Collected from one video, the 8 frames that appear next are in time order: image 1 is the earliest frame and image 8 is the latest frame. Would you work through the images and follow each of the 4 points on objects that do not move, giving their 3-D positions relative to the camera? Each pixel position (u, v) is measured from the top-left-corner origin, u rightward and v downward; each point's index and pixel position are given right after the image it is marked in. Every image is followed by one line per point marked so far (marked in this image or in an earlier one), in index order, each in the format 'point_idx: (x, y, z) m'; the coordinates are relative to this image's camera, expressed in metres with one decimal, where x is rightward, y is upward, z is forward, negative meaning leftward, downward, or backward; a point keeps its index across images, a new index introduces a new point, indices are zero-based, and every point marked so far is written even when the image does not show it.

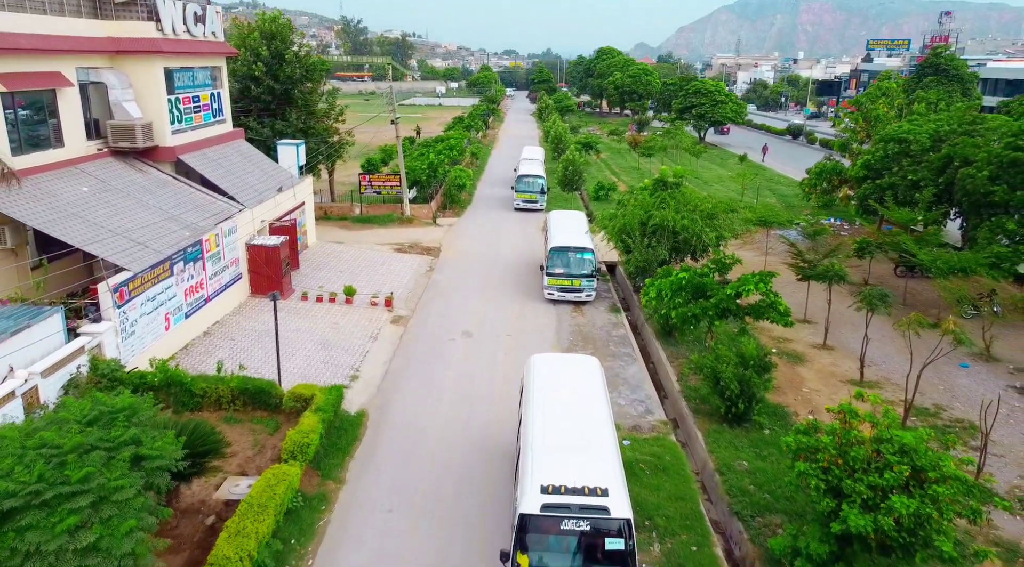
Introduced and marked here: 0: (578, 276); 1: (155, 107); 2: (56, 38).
0: (+1.7, +0.2, +18.1) m
1: (-8.4, +4.2, +17.2) m
2: (-9.1, +4.9, +14.6) m
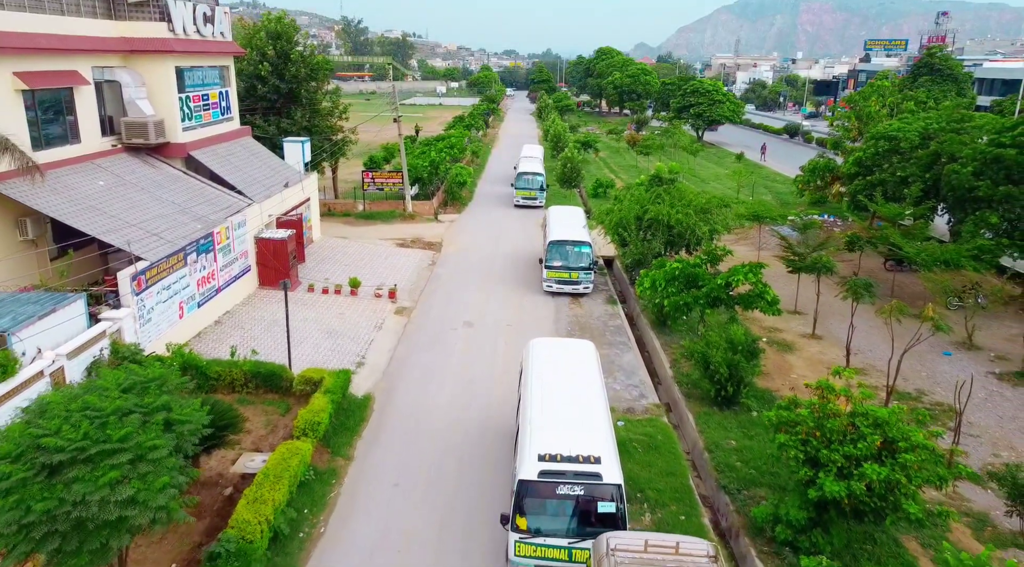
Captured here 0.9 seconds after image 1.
0: (+1.7, +0.4, +18.7) m
1: (-8.4, +4.4, +17.8) m
2: (-9.1, +5.1, +15.2) m
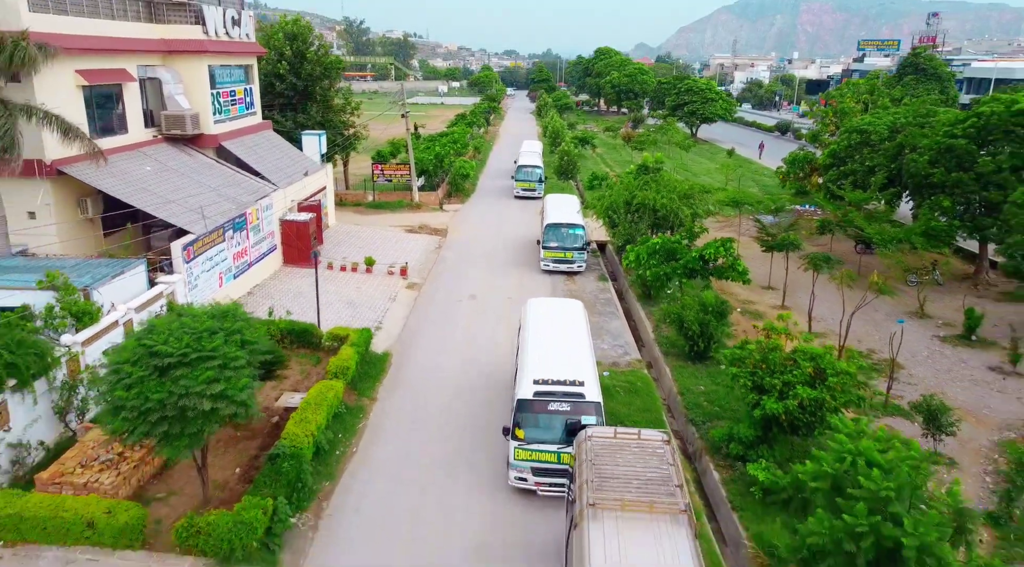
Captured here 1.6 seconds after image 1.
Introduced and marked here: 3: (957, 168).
0: (+1.7, +1.0, +20.6) m
1: (-8.4, +5.0, +19.7) m
2: (-9.1, +5.7, +17.1) m
3: (+11.8, +3.1, +19.3) m
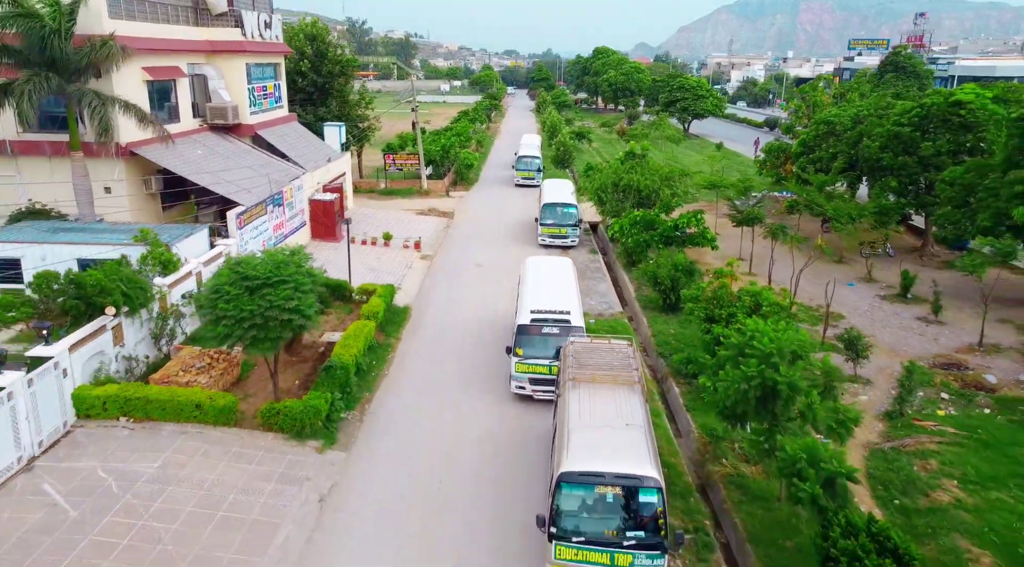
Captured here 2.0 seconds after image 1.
0: (+1.8, +1.9, +23.3) m
1: (-8.4, +5.8, +22.5) m
2: (-9.1, +6.6, +19.8) m
3: (+11.8, +3.9, +22.0) m
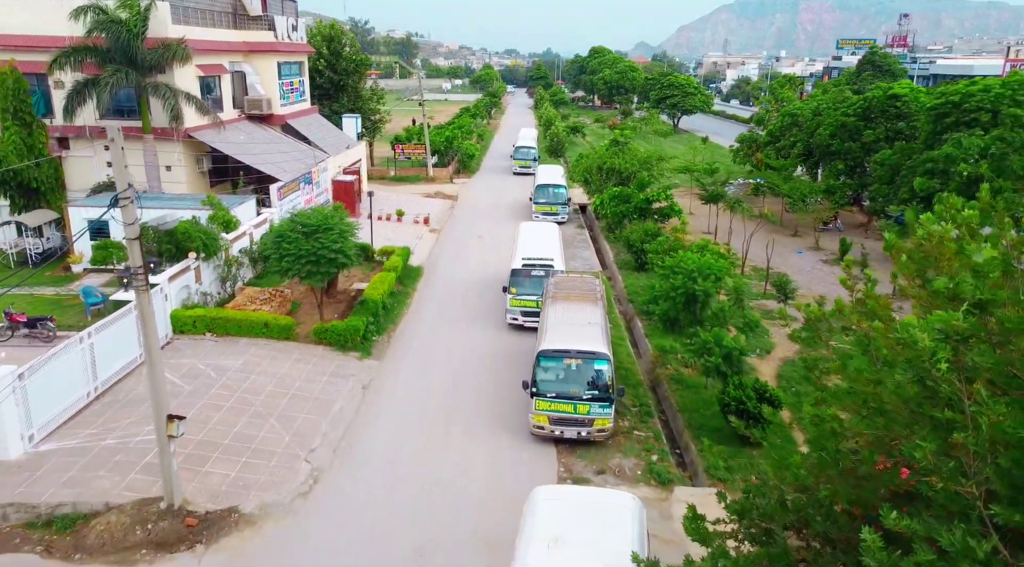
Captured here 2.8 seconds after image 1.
0: (+1.7, +2.9, +26.6) m
1: (-8.5, +6.9, +25.8) m
2: (-9.2, +7.7, +23.1) m
3: (+11.7, +5.0, +25.4) m
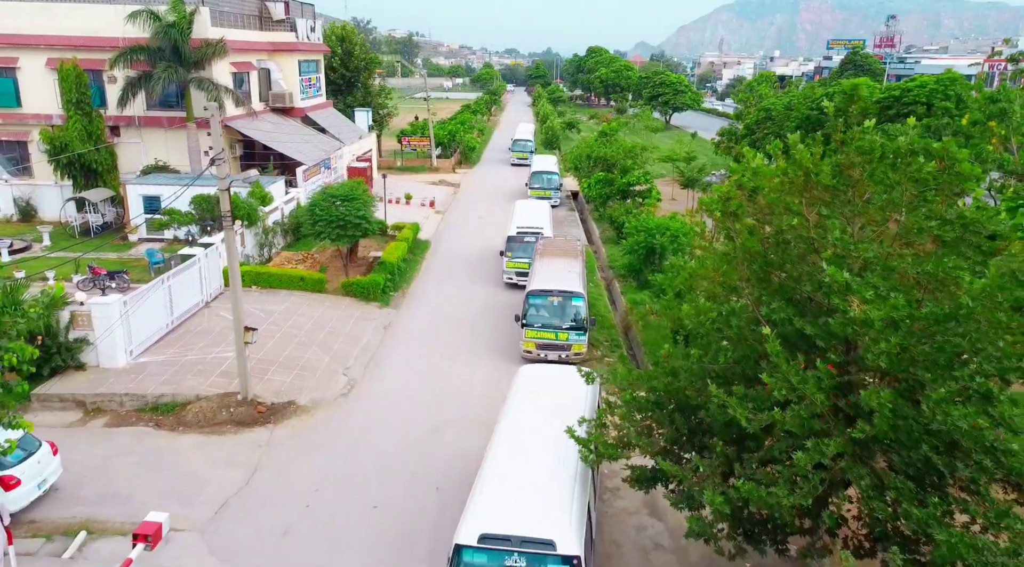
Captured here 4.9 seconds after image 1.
0: (+1.6, +3.8, +29.5) m
1: (-8.6, +7.8, +28.6) m
2: (-9.3, +8.6, +26.0) m
3: (+11.6, +5.9, +28.2) m
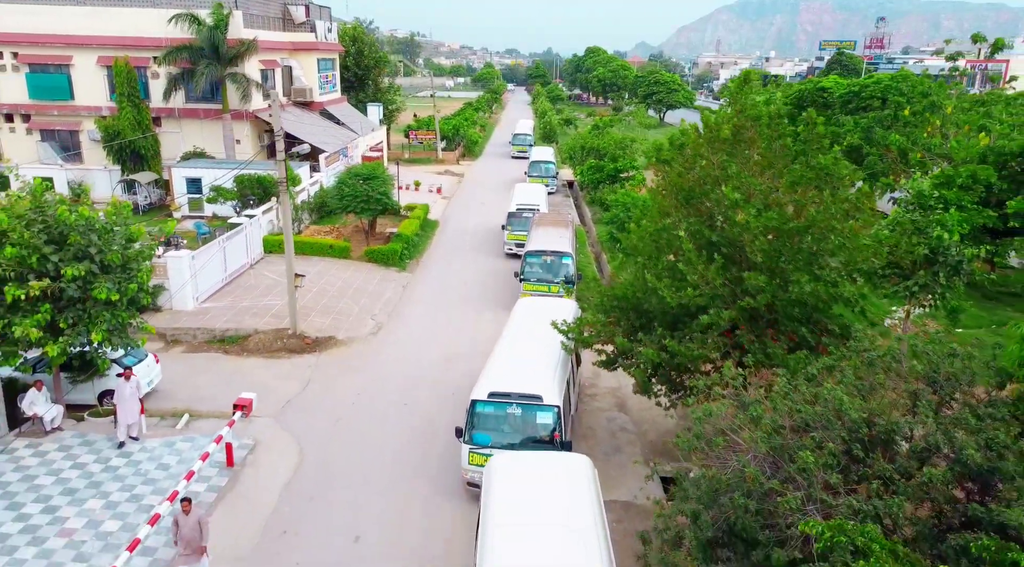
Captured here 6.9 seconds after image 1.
0: (+1.6, +4.7, +32.2) m
1: (-8.6, +8.7, +31.3) m
2: (-9.2, +9.5, +28.7) m
3: (+11.6, +6.7, +30.9) m
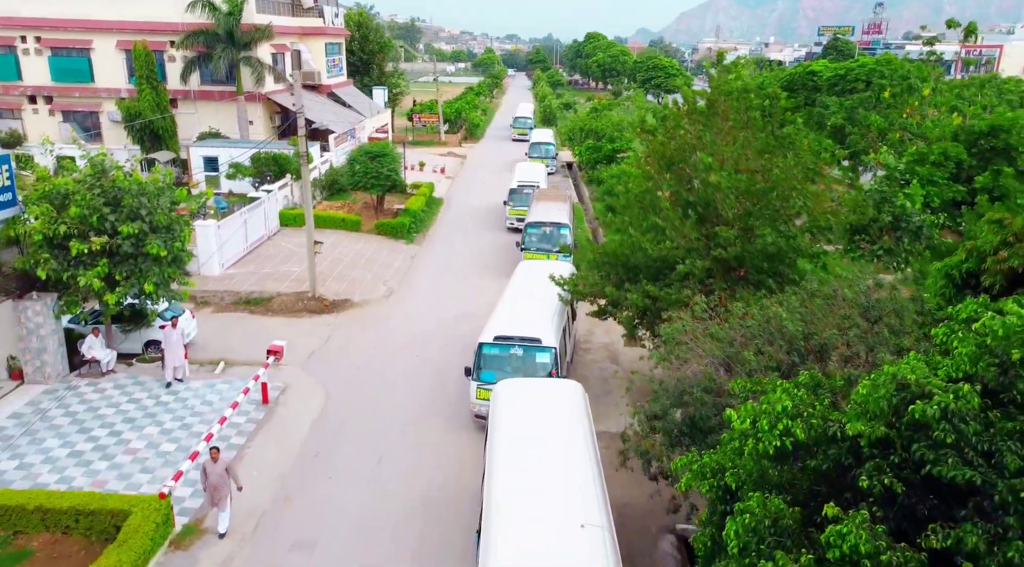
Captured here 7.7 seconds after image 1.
0: (+1.6, +5.7, +33.3) m
1: (-8.5, +9.7, +32.4) m
2: (-9.2, +10.4, +29.7) m
3: (+11.7, +7.7, +32.0) m
